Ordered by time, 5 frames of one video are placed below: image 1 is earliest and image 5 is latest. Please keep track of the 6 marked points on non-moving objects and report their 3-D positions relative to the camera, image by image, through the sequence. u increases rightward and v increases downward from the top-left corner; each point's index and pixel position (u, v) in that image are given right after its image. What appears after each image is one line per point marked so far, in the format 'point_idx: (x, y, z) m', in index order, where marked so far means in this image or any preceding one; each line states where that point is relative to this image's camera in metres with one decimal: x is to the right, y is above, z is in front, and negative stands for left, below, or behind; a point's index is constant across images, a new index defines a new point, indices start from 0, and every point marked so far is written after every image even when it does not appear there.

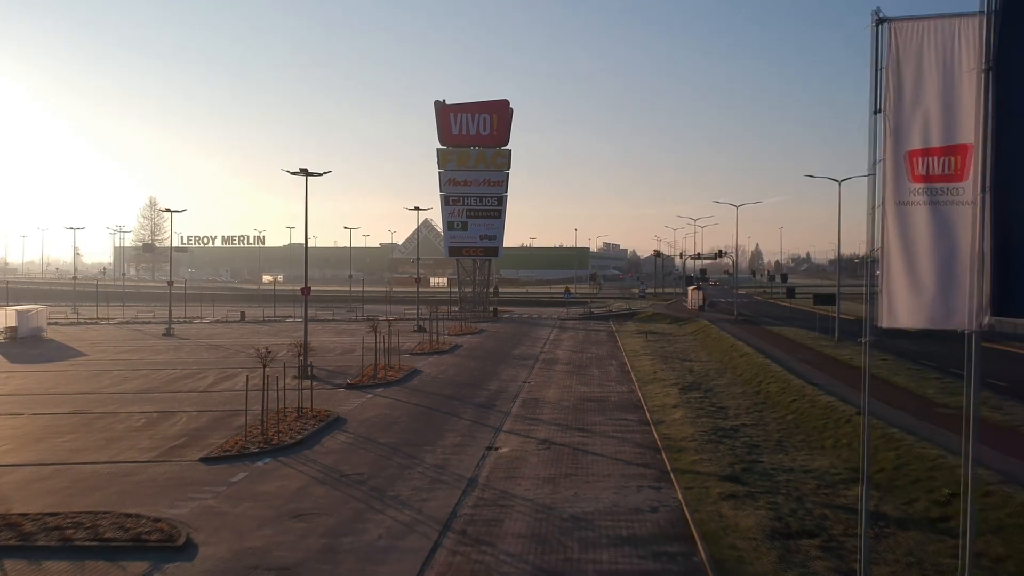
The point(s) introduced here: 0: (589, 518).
0: (+1.1, -3.4, +12.1) m
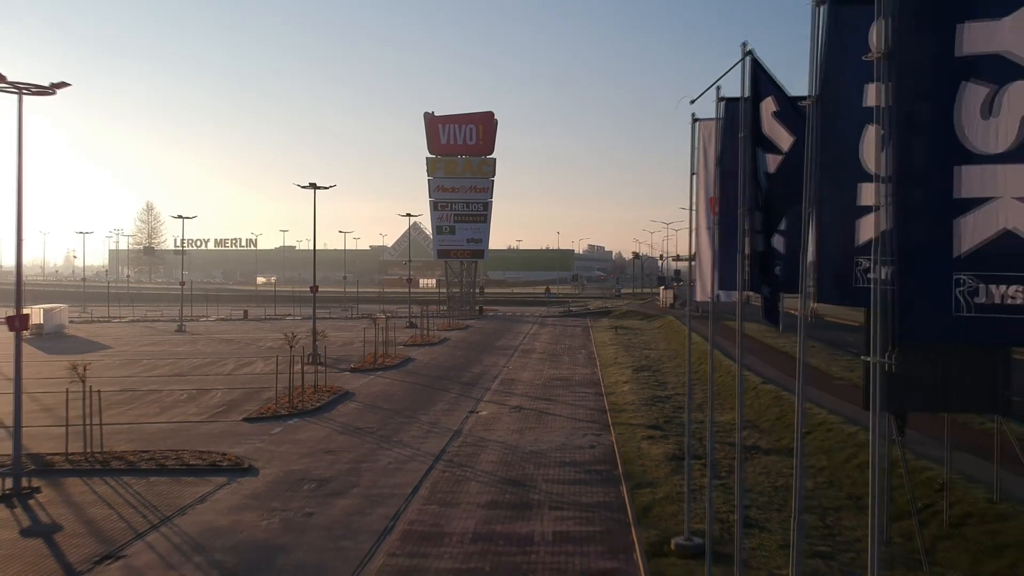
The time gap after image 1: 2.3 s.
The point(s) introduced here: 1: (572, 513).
0: (+0.6, -3.3, +16.3) m
1: (+0.9, -3.4, +12.3) m
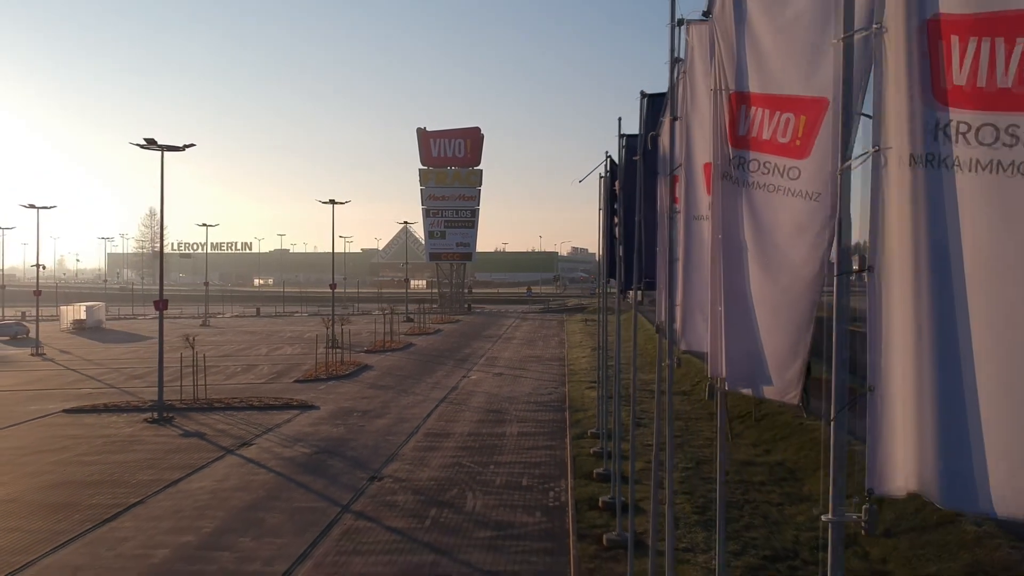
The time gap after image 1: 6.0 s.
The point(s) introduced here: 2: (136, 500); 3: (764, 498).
0: (+0.1, -3.1, +23.1) m
1: (+0.4, -3.2, +19.1) m
2: (-6.3, -3.5, +13.3) m
3: (+3.9, -3.2, +12.4) m
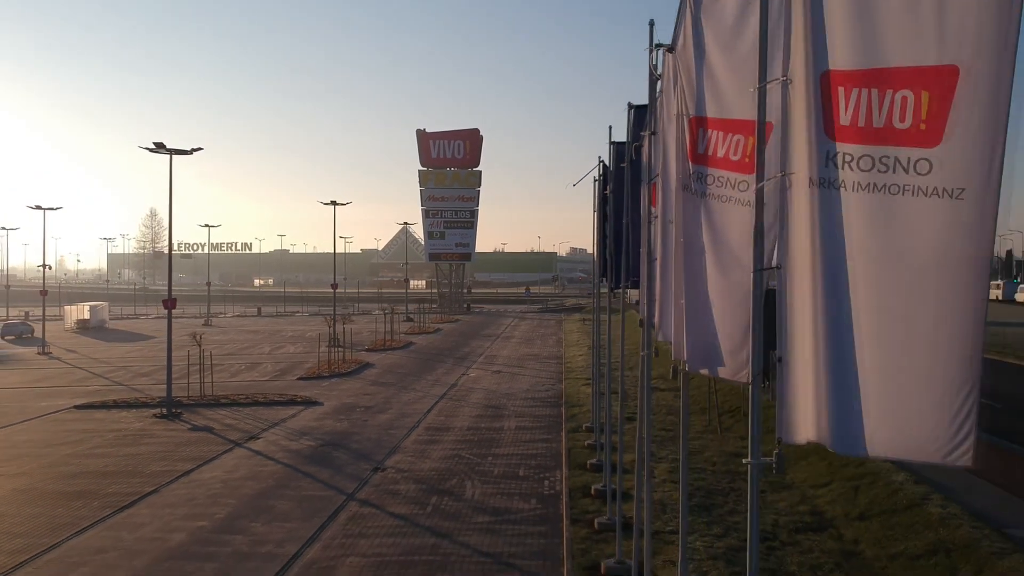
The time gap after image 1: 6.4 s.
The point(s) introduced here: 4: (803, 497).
0: (0.0, -3.1, +23.8) m
1: (+0.3, -3.2, +19.8) m
2: (-6.3, -3.5, +14.0) m
3: (+3.9, -3.2, +13.0) m
4: (+4.5, -3.2, +12.2) m
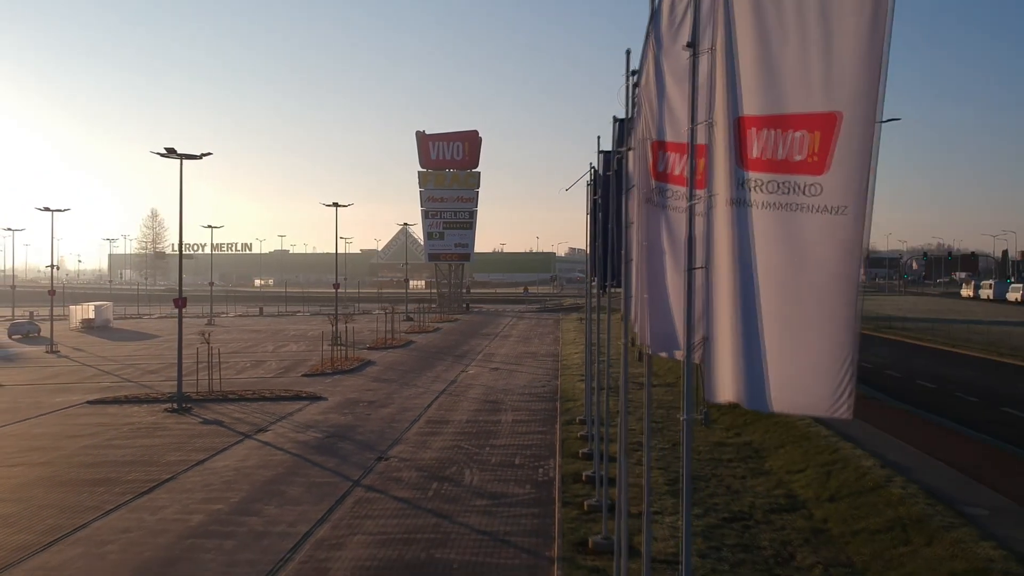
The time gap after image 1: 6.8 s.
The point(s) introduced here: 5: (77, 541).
0: (-0.1, -3.1, +24.7) m
1: (+0.3, -3.2, +20.6) m
2: (-6.4, -3.5, +14.8) m
3: (+3.8, -3.2, +13.9) m
4: (+4.4, -3.2, +13.1) m
5: (-6.3, -3.7, +11.5) m
